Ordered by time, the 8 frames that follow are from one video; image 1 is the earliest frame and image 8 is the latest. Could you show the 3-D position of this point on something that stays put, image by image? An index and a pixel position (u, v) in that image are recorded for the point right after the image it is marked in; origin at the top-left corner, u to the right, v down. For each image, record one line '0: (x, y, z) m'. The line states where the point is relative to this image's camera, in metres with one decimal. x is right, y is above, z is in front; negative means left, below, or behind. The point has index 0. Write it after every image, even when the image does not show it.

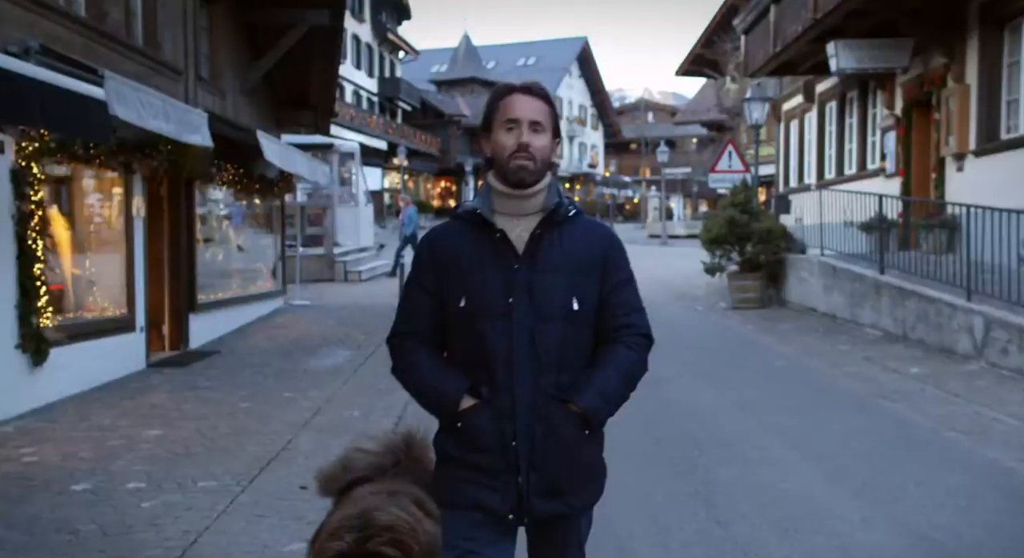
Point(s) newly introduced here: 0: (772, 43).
0: (+4.4, +3.9, +13.9) m
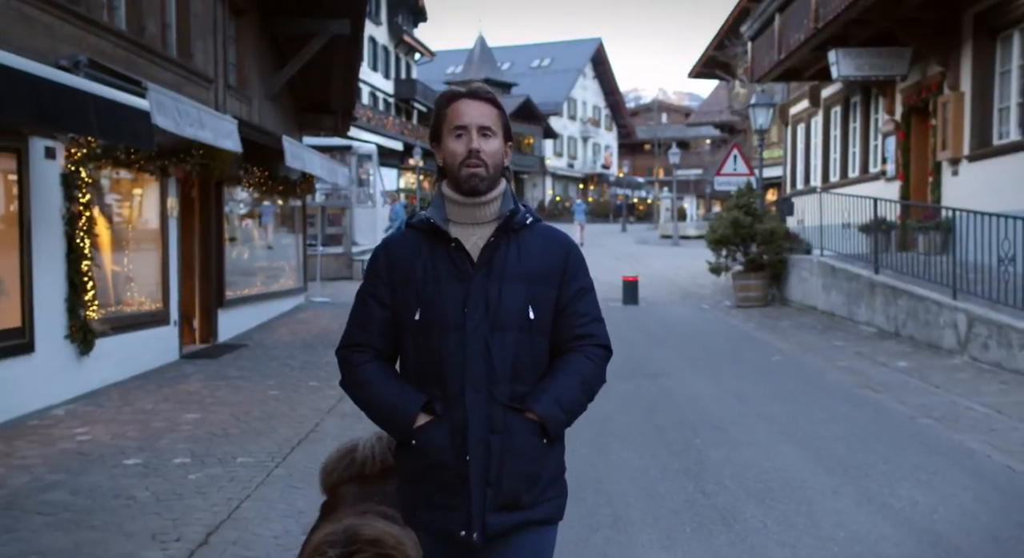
0: (+4.6, +3.9, +14.3) m
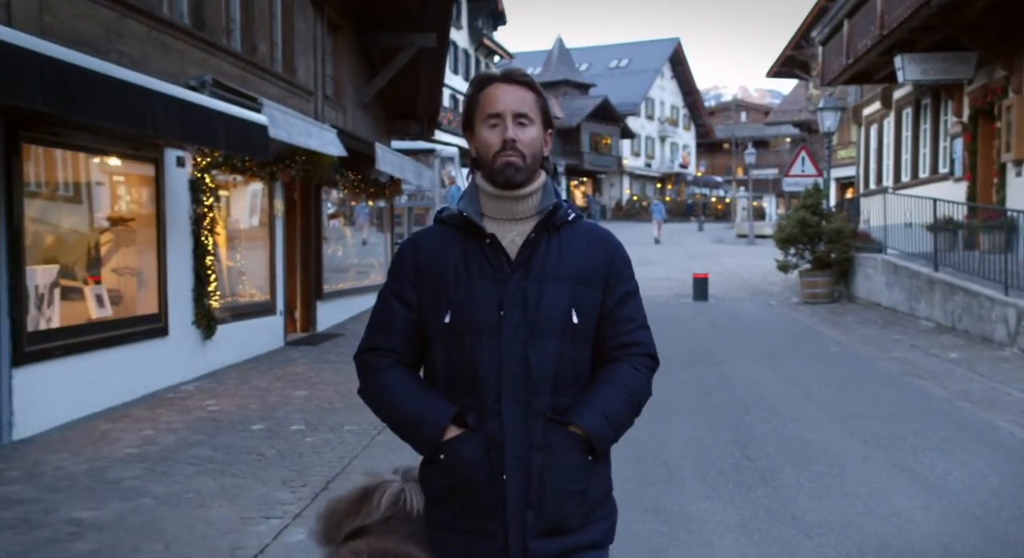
0: (+5.9, +4.0, +14.7) m
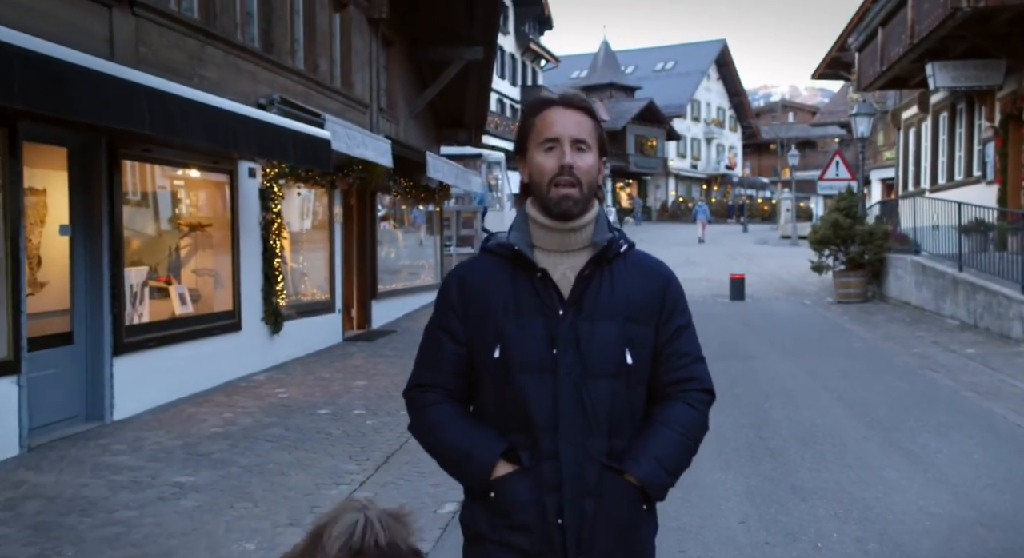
0: (+6.7, +4.0, +15.2) m
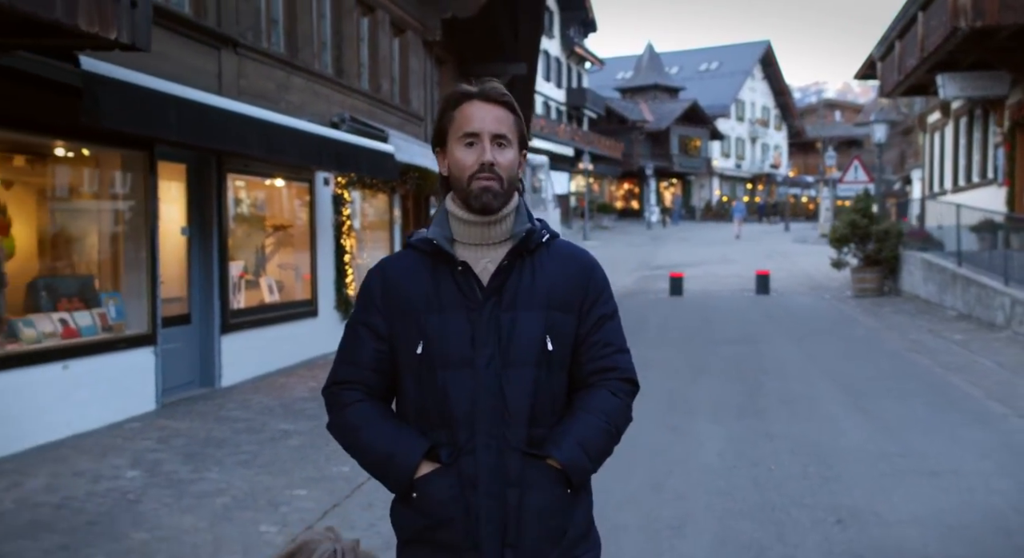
0: (+7.6, +4.0, +16.3) m
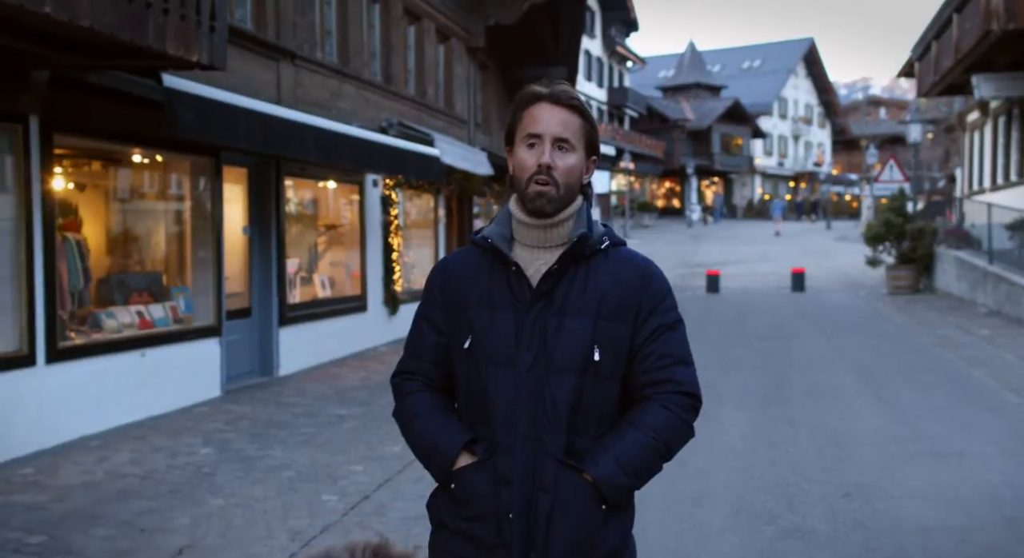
0: (+8.4, +4.1, +16.4) m
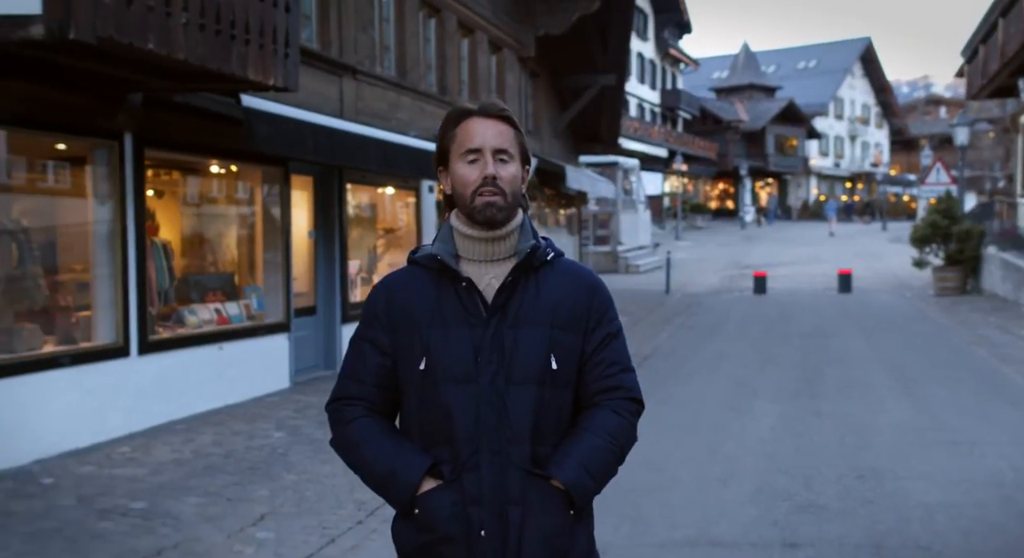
0: (+9.4, +4.0, +16.5) m
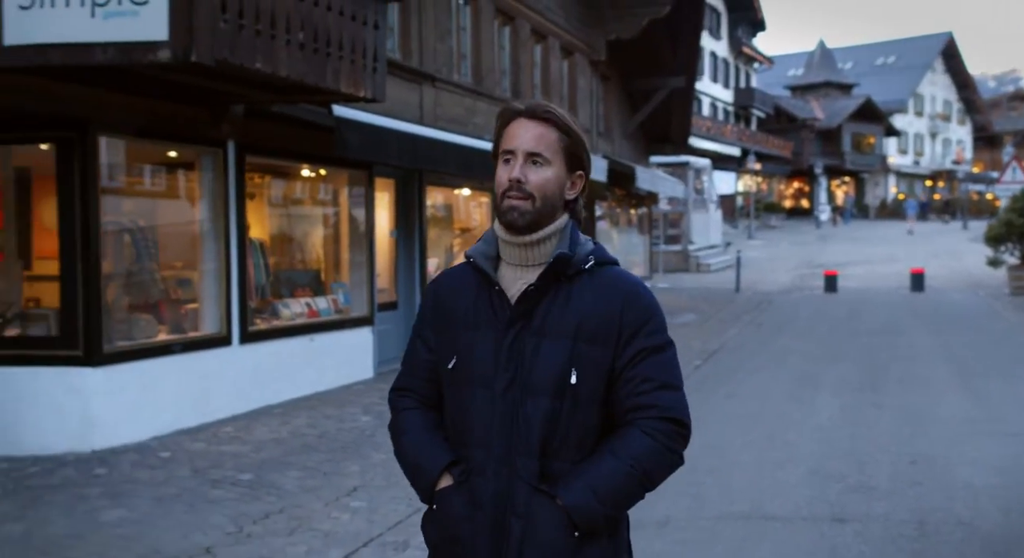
0: (+10.8, +4.0, +16.1) m
